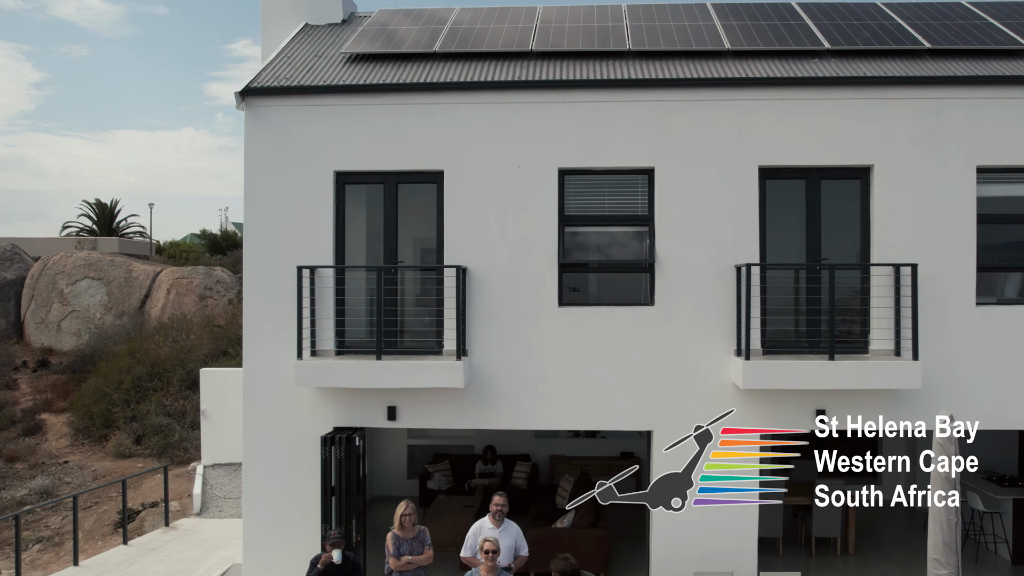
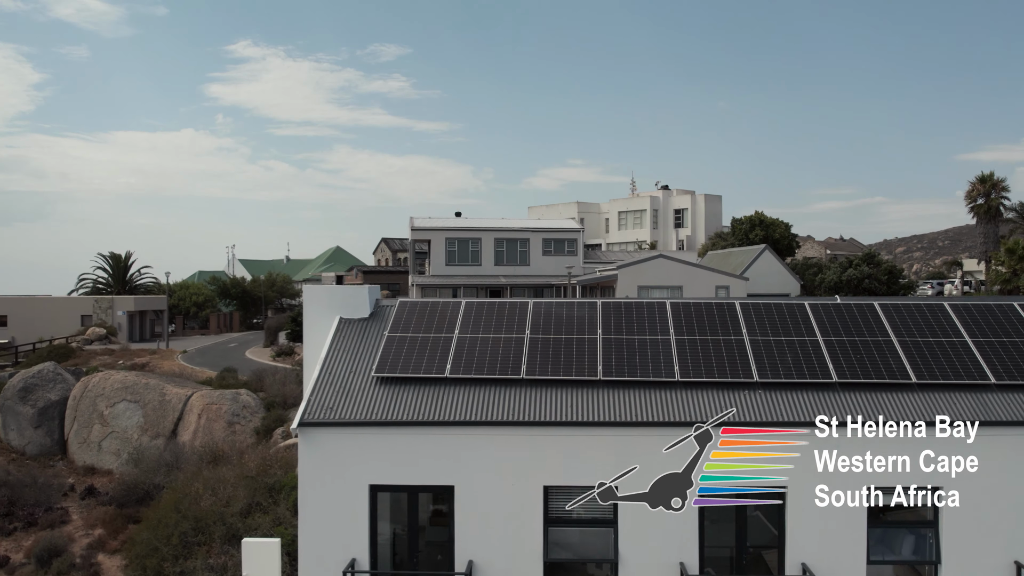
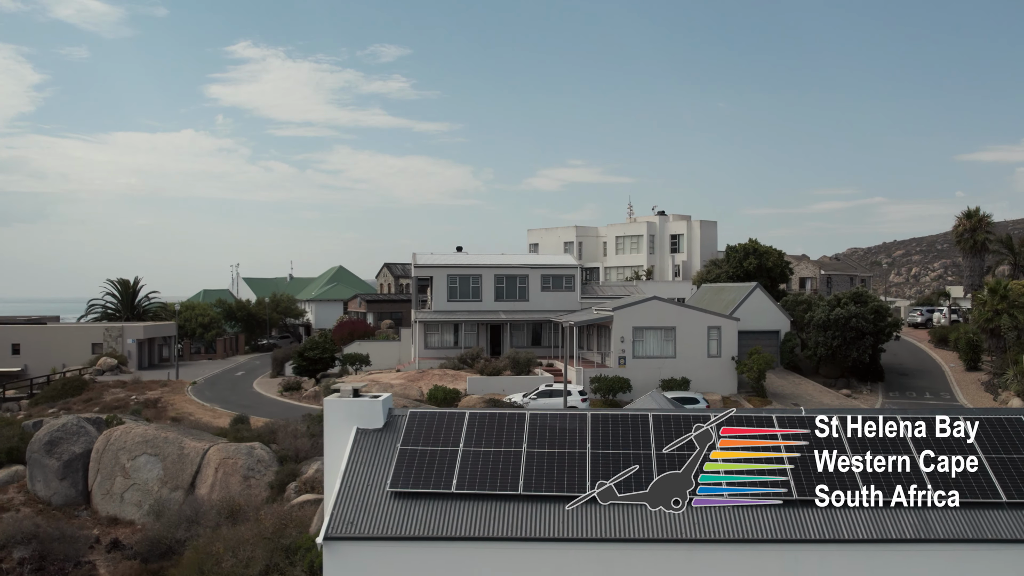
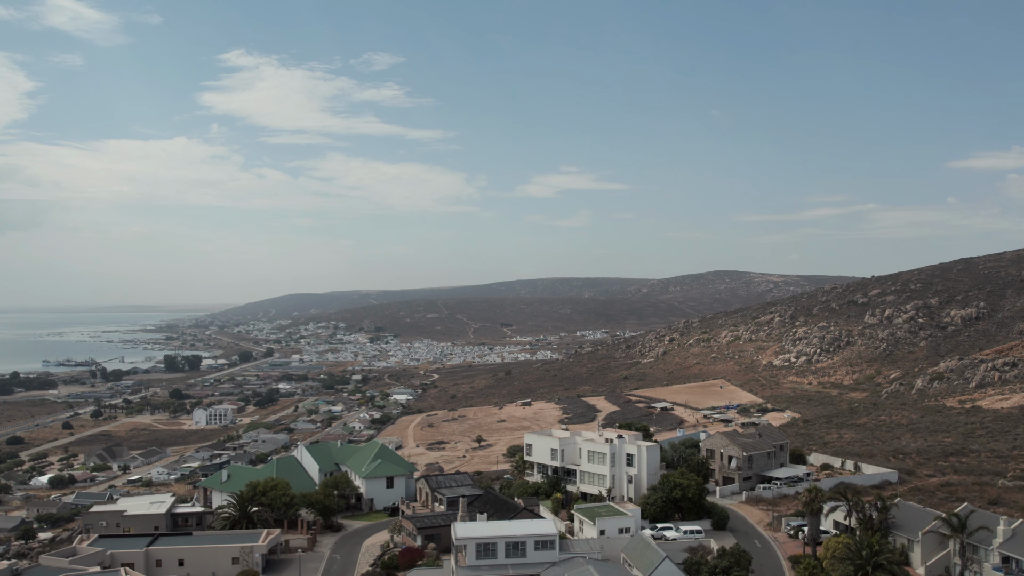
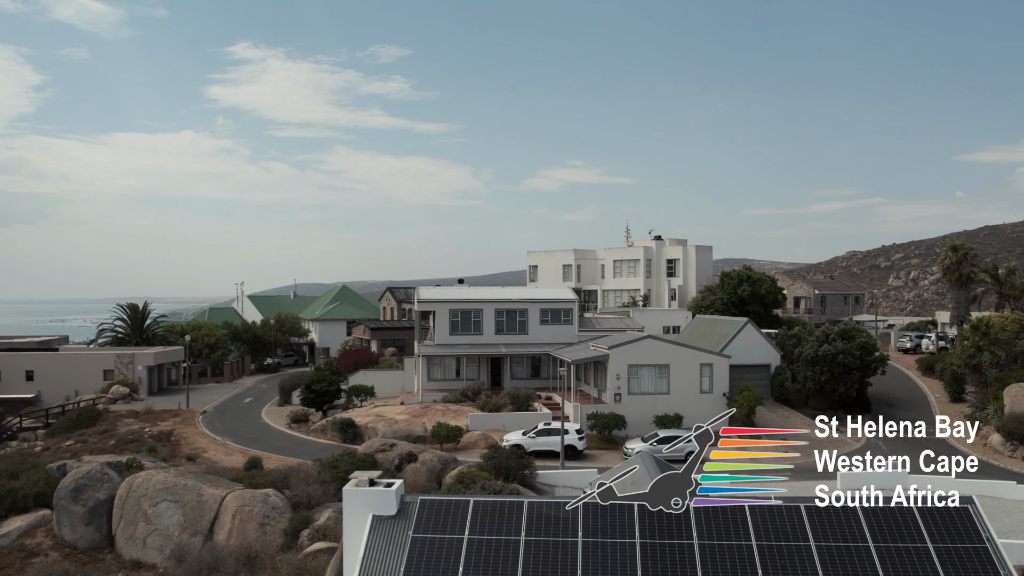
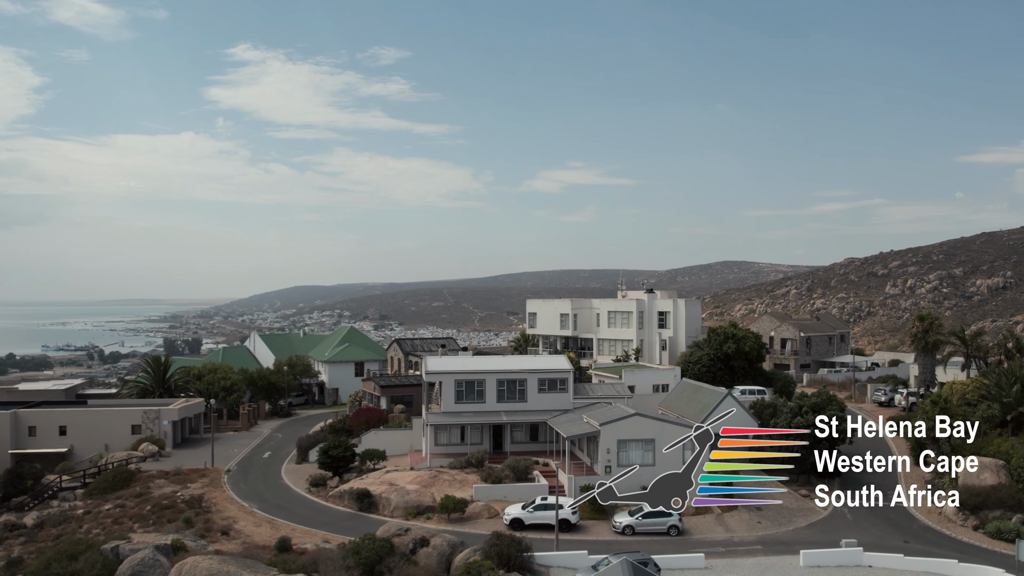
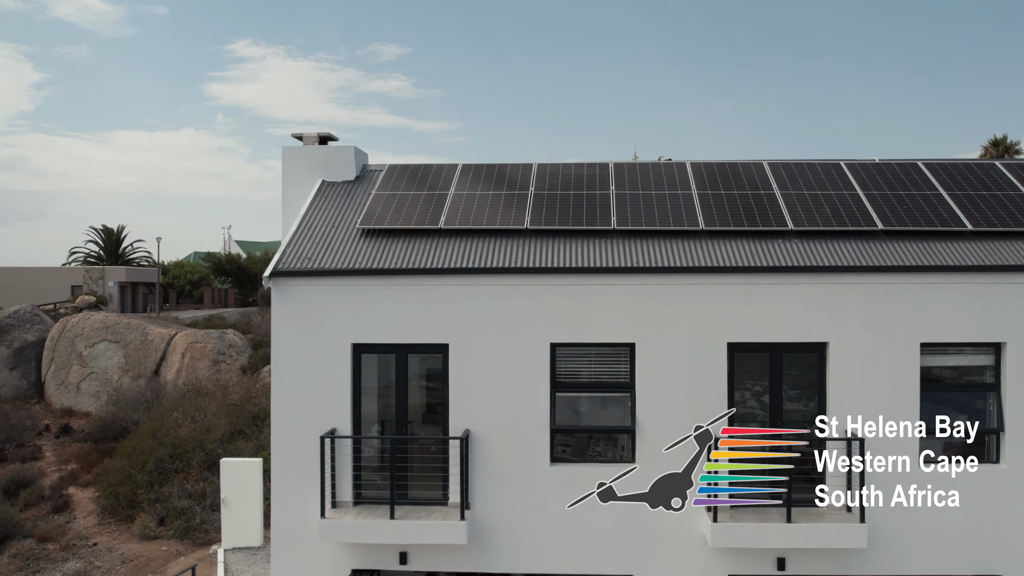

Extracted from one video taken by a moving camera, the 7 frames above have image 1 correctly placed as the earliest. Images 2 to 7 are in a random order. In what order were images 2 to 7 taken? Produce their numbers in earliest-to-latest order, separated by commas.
7, 2, 3, 5, 6, 4
